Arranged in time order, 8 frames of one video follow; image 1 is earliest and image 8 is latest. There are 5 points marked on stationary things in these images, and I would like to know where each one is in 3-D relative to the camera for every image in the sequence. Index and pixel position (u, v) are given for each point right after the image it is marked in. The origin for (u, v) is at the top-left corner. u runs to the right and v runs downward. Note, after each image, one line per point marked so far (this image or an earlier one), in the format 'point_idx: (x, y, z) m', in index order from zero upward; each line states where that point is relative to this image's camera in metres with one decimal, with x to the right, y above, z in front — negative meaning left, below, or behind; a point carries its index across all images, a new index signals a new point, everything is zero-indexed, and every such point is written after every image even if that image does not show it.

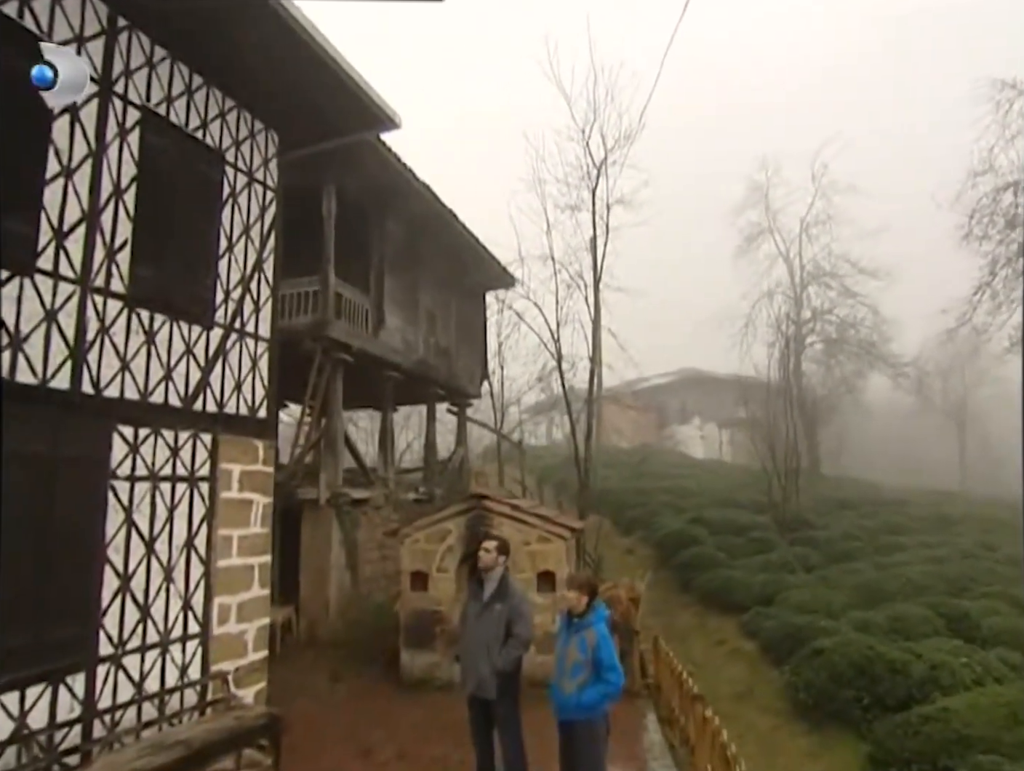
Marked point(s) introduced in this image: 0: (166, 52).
0: (-3.0, +2.9, +5.5) m
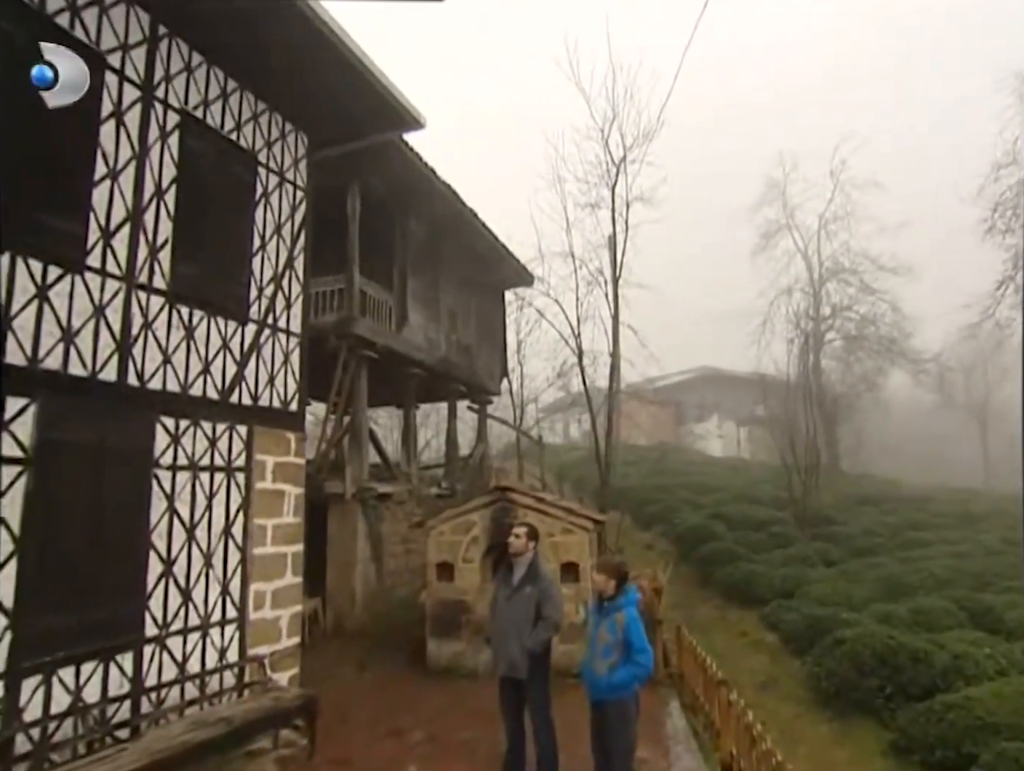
0: (-2.7, +2.9, +5.7) m
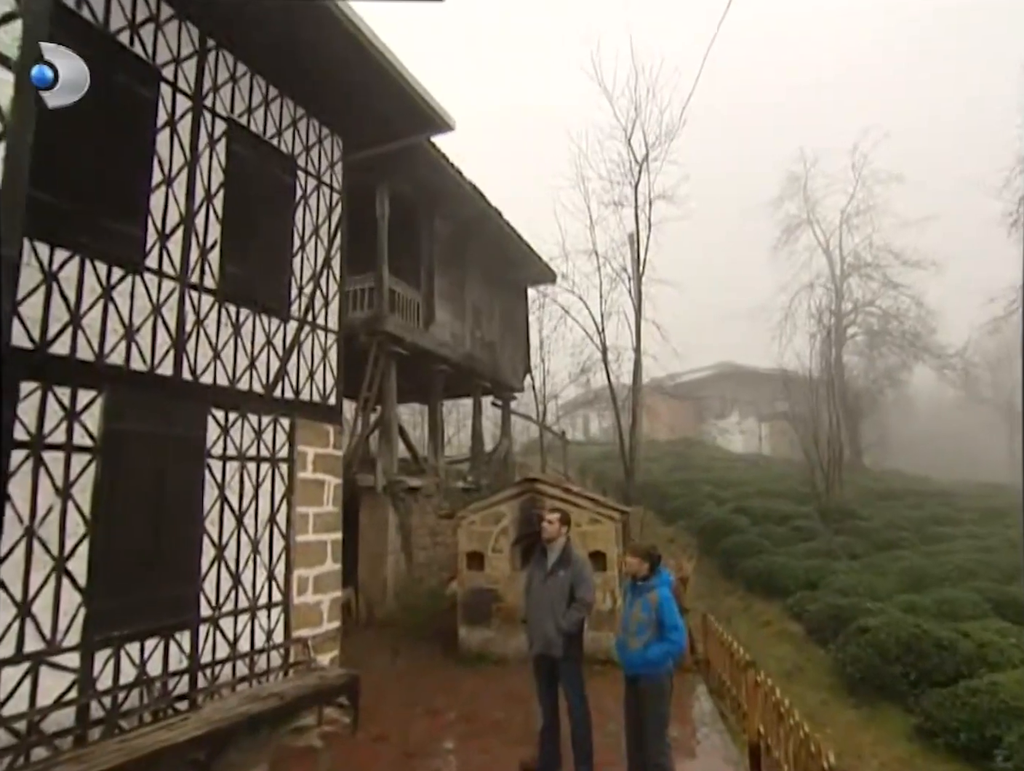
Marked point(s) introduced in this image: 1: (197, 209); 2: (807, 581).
0: (-2.5, +3.0, +6.0) m
1: (-2.6, +1.5, +5.3) m
2: (+4.0, -2.6, +8.6) m
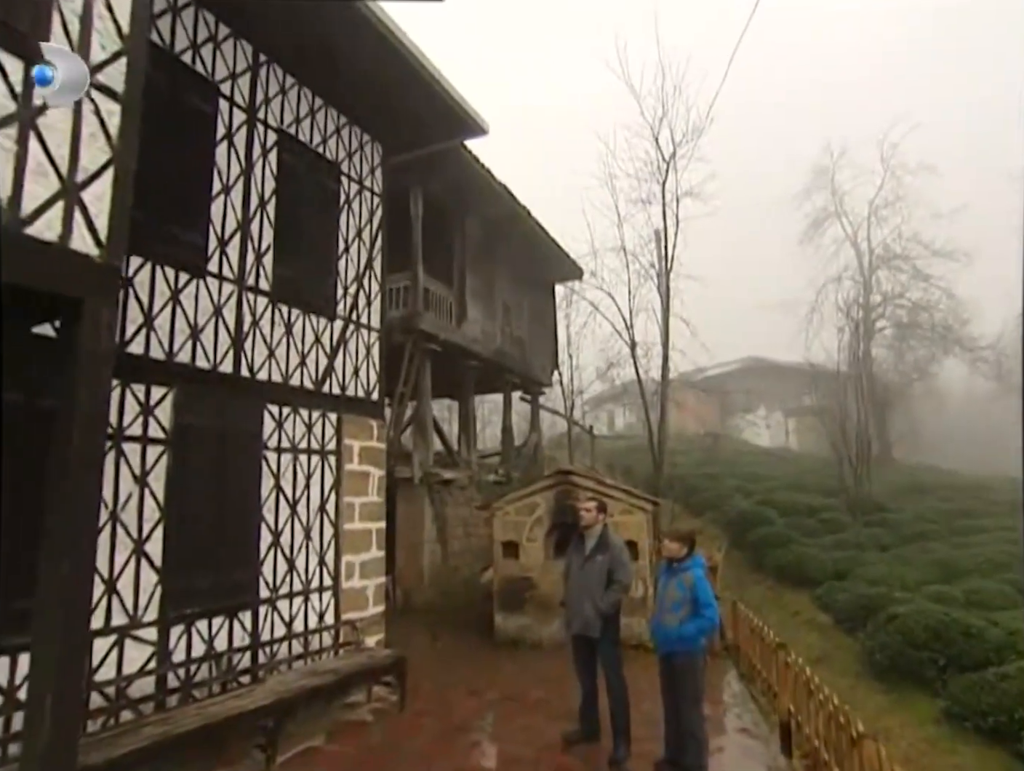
0: (-2.1, +3.0, +6.3) m
1: (-2.3, +1.5, +5.6) m
2: (+4.4, -2.6, +8.8) m
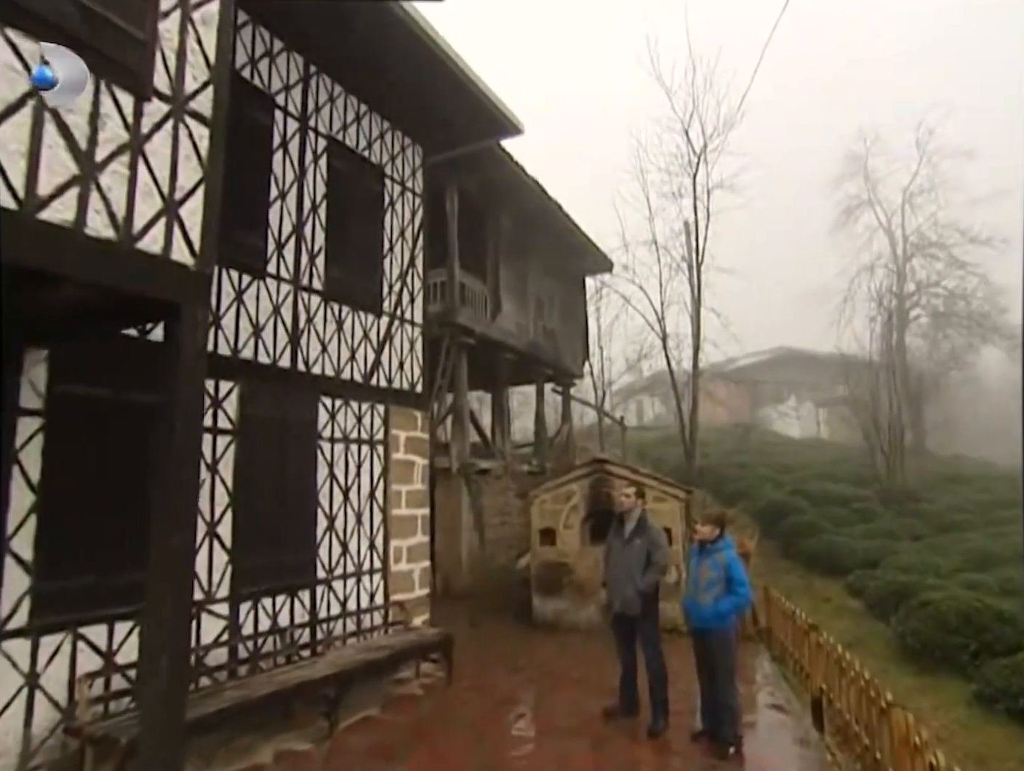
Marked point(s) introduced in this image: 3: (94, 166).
0: (-1.8, +3.1, +6.6) m
1: (-1.9, +1.6, +6.0) m
2: (+4.9, -2.4, +8.9) m
3: (-1.8, +1.0, +2.8) m
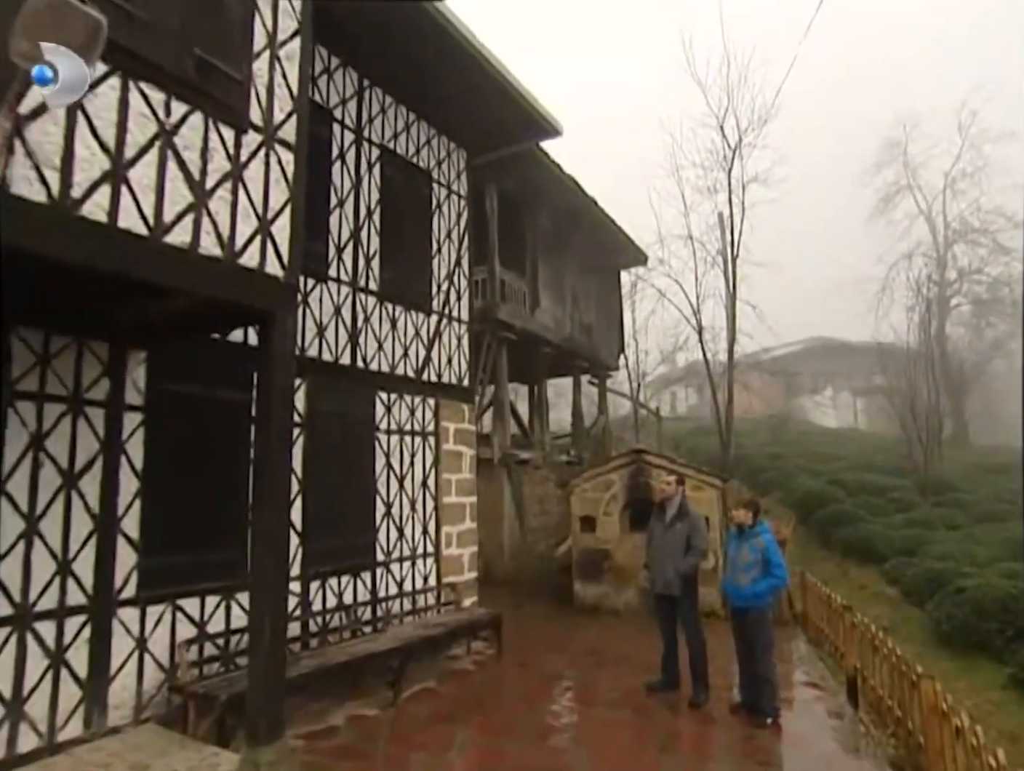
0: (-1.3, +3.1, +7.0) m
1: (-1.5, +1.6, +6.4) m
2: (+5.5, -2.3, +9.0) m
3: (-1.5, +1.0, +3.2) m
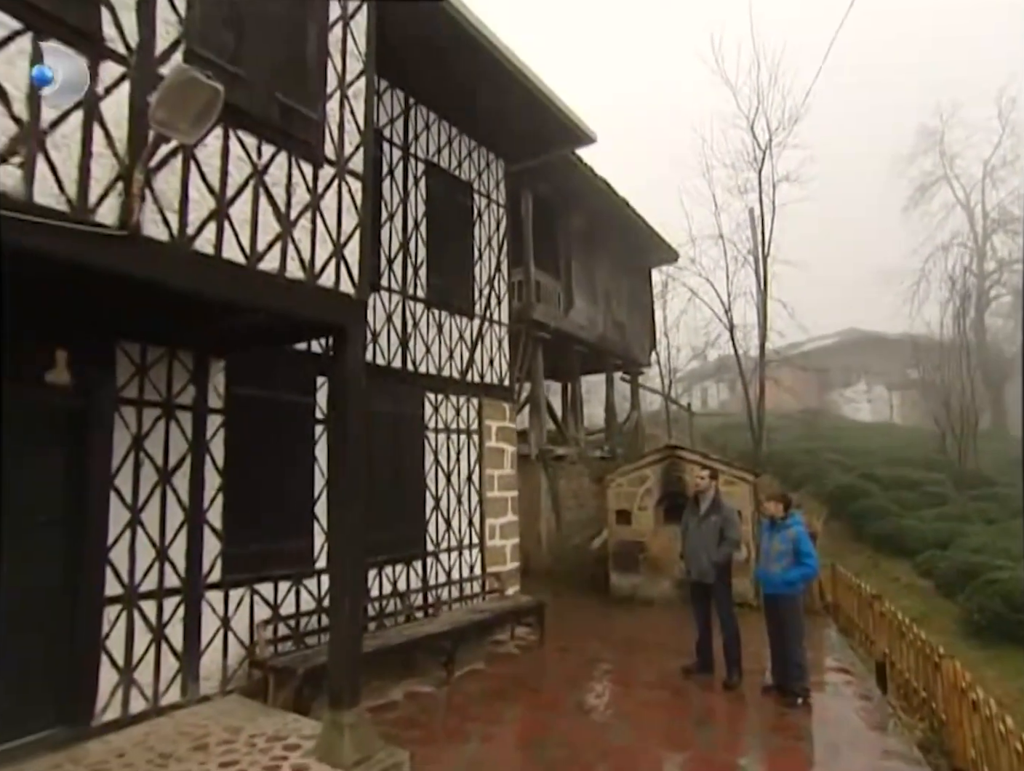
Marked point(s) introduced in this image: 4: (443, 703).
0: (-0.9, +3.1, +7.4) m
1: (-1.1, +1.6, +6.8) m
2: (+6.1, -2.2, +9.2) m
3: (-1.3, +0.9, +3.6) m
4: (-0.6, -2.6, +5.2) m
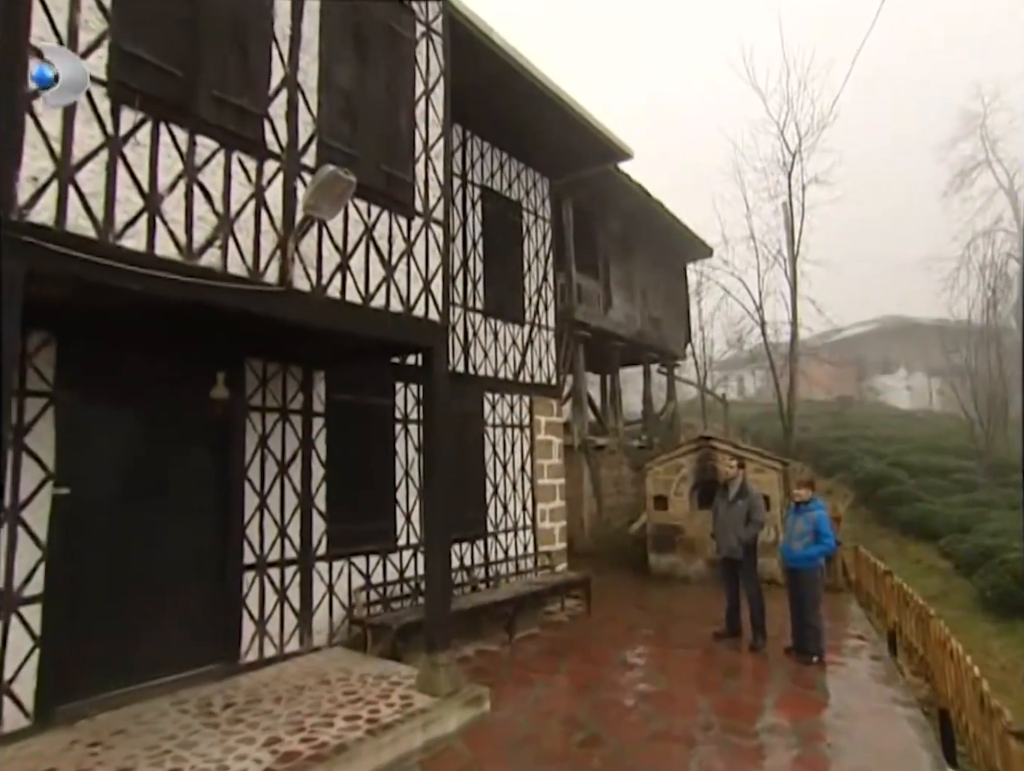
0: (-0.3, +3.1, +8.2) m
1: (-0.5, +1.6, +7.7) m
2: (+6.8, -2.1, +9.7) m
3: (-0.9, +0.8, +4.5) m
4: (0.0, -2.6, +6.2) m
